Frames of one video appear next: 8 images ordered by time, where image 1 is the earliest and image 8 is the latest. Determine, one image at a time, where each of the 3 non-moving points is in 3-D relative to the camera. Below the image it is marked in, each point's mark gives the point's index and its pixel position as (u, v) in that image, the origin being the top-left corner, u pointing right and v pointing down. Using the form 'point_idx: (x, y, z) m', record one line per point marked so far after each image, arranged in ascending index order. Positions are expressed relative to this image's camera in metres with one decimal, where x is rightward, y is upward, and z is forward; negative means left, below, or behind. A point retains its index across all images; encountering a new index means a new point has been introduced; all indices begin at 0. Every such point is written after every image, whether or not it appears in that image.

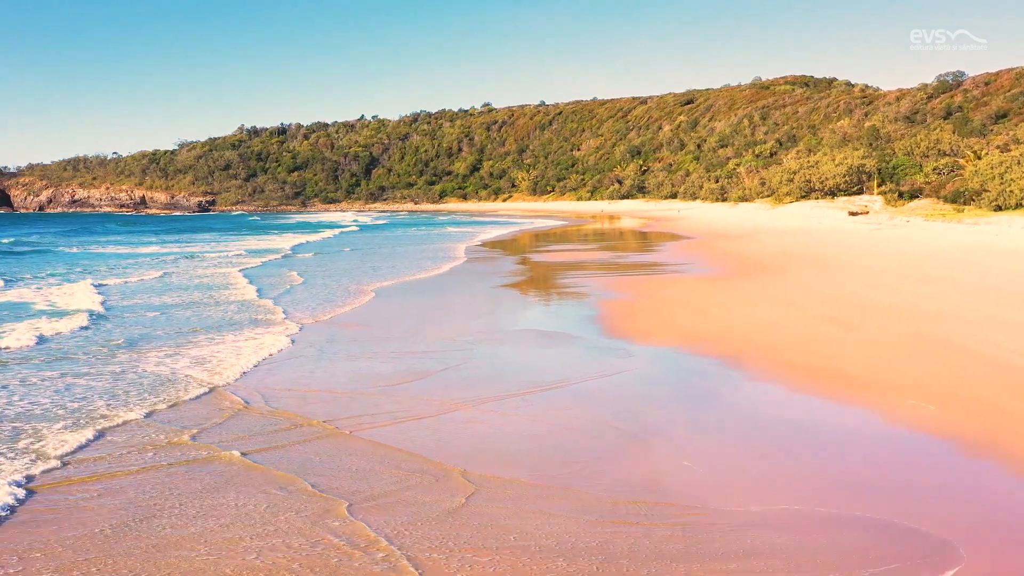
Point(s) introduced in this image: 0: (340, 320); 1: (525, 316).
0: (-1.2, -0.3, +10.0) m
1: (+0.1, -0.2, +10.4) m
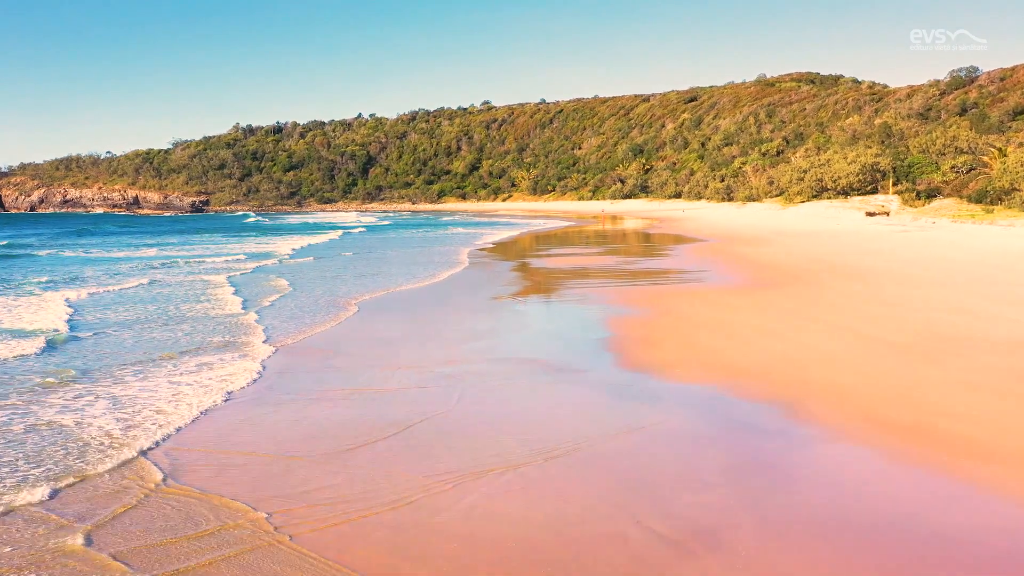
0: (-1.2, -0.4, +8.4) m
1: (+0.1, -0.3, +8.9) m
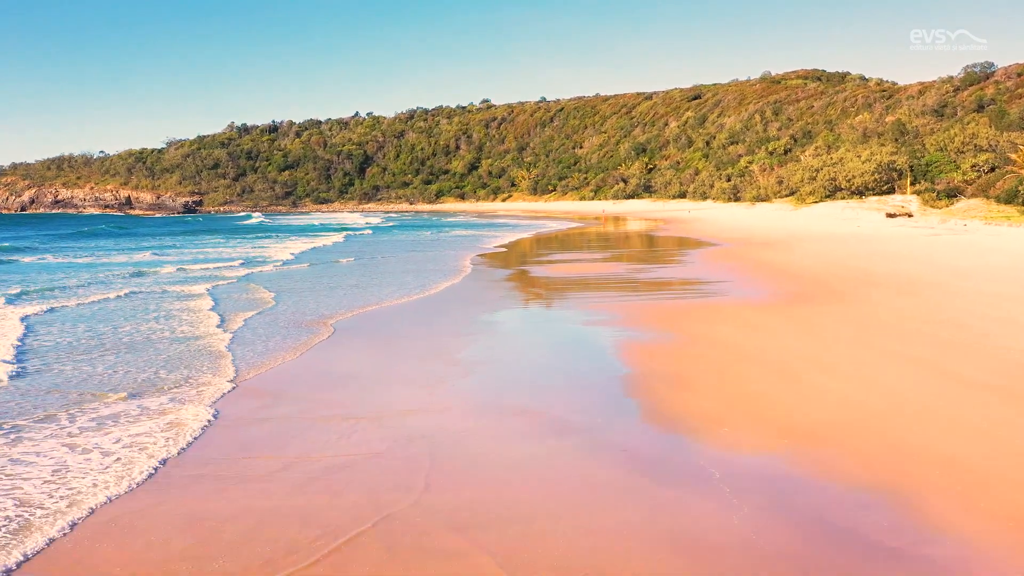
0: (-1.2, -0.5, +6.8) m
1: (+0.1, -0.5, +7.3) m
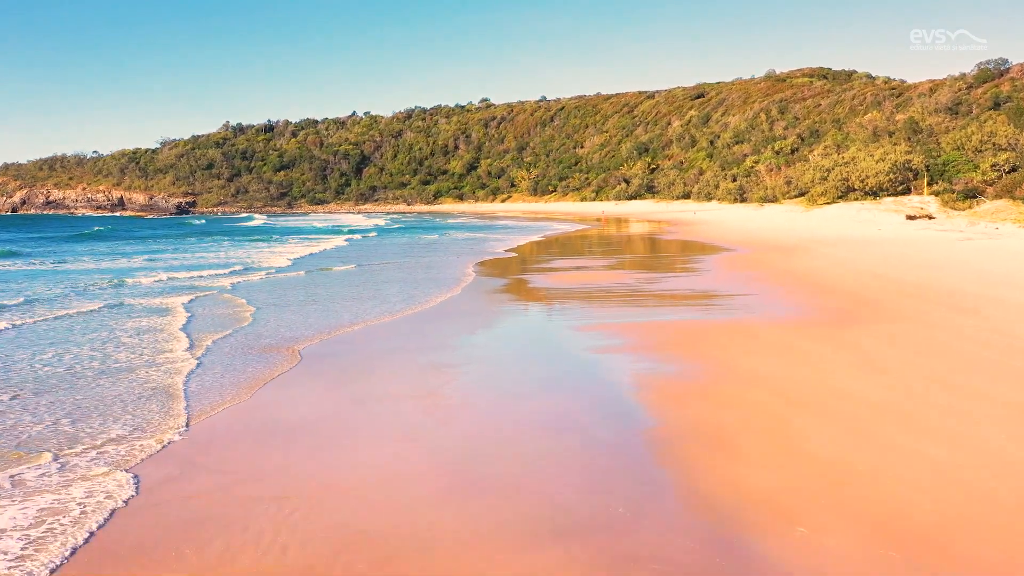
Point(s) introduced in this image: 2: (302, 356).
0: (-1.3, -0.6, +5.4) m
1: (+0.1, -0.6, +5.8) m
2: (-1.3, -0.4, +8.1) m
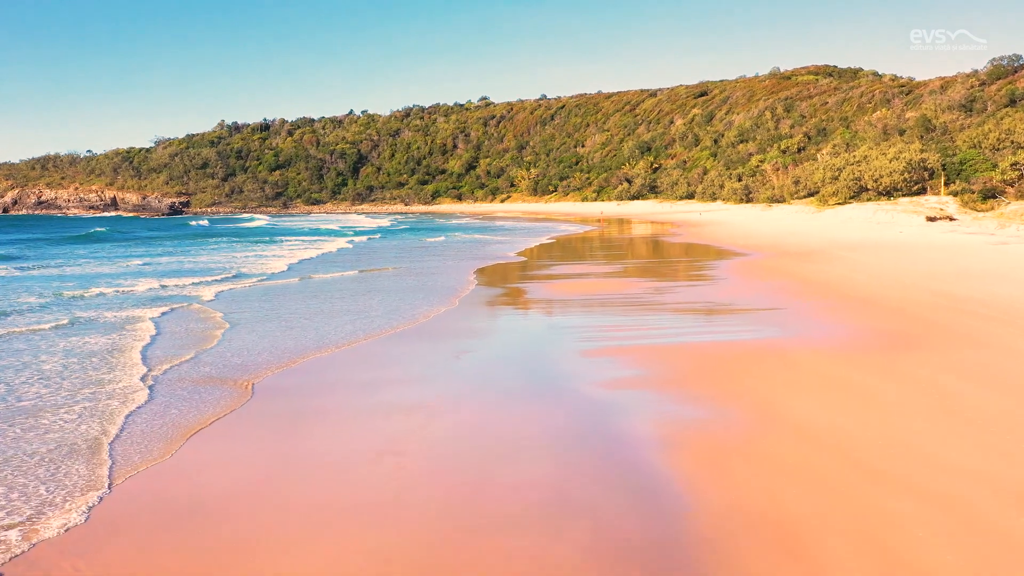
0: (-1.3, -0.7, +4.0) m
1: (0.0, -0.7, +4.5) m
2: (-1.3, -0.5, +6.8) m
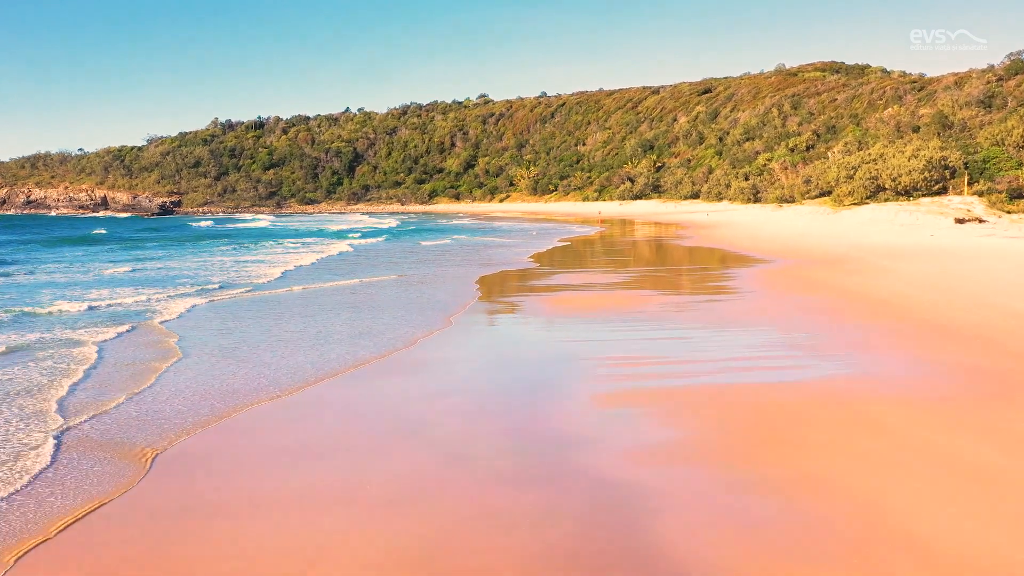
0: (-1.3, -0.8, +2.3) m
1: (0.0, -0.8, +2.8) m
2: (-1.3, -0.6, +5.1) m
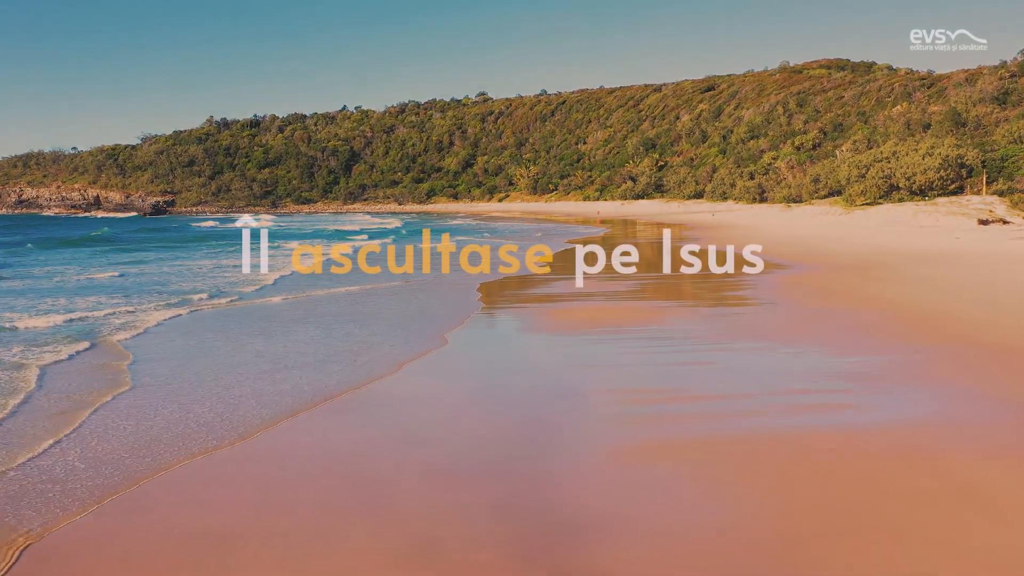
0: (-1.4, -0.9, +1.1) m
1: (0.0, -0.9, +1.6) m
2: (-1.4, -0.7, +3.9) m
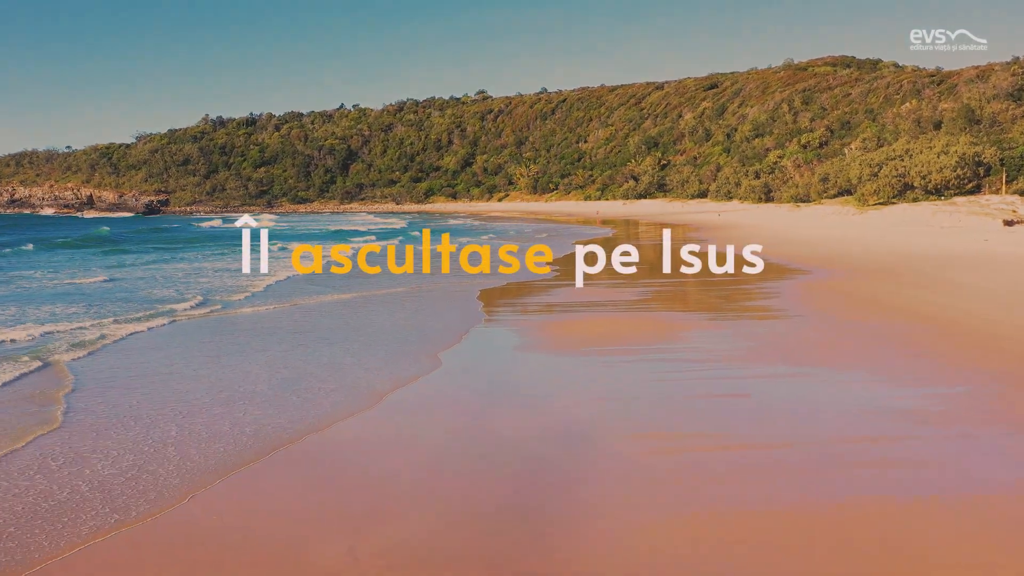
0: (-1.4, -1.0, 0.0) m
1: (-0.1, -1.0, +0.4) m
2: (-1.4, -0.8, +2.7) m
